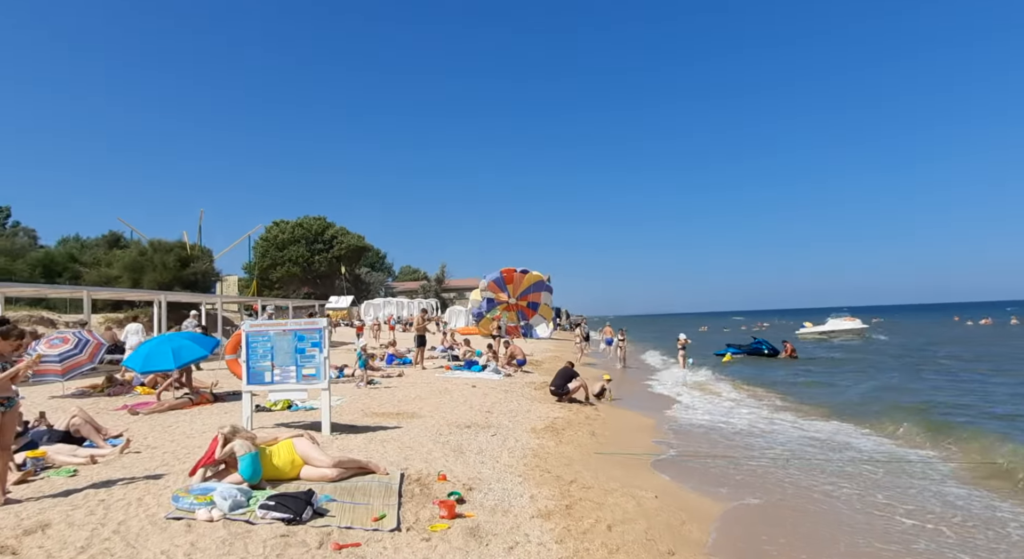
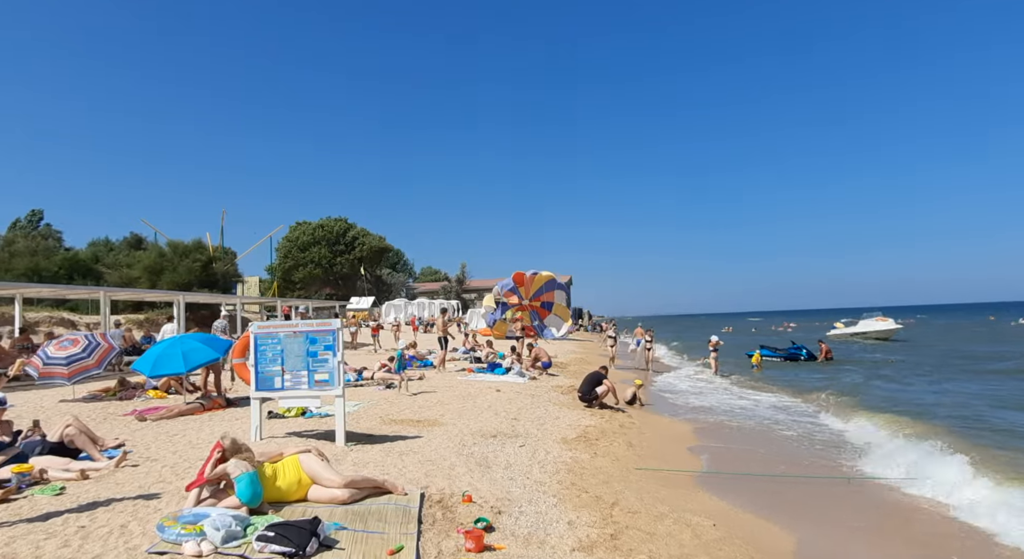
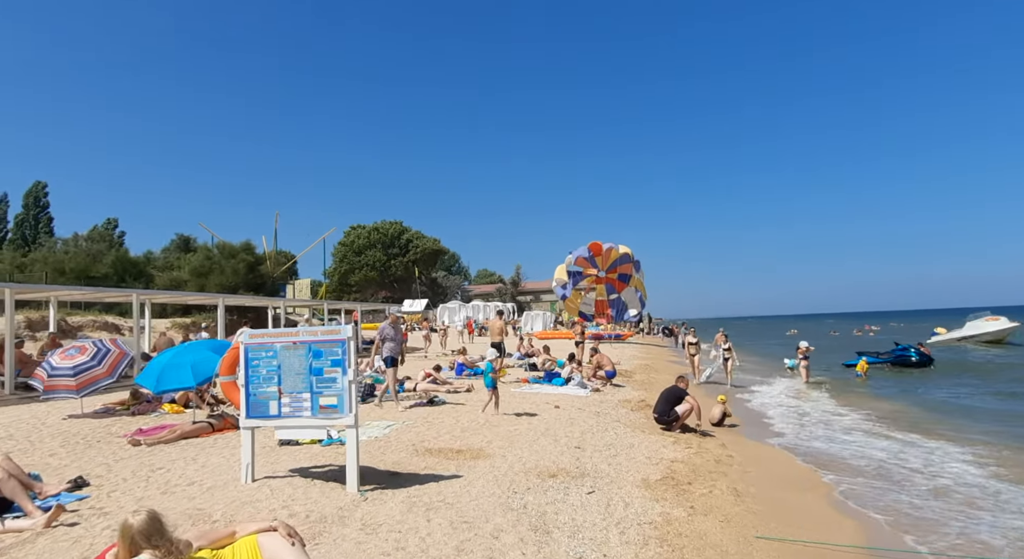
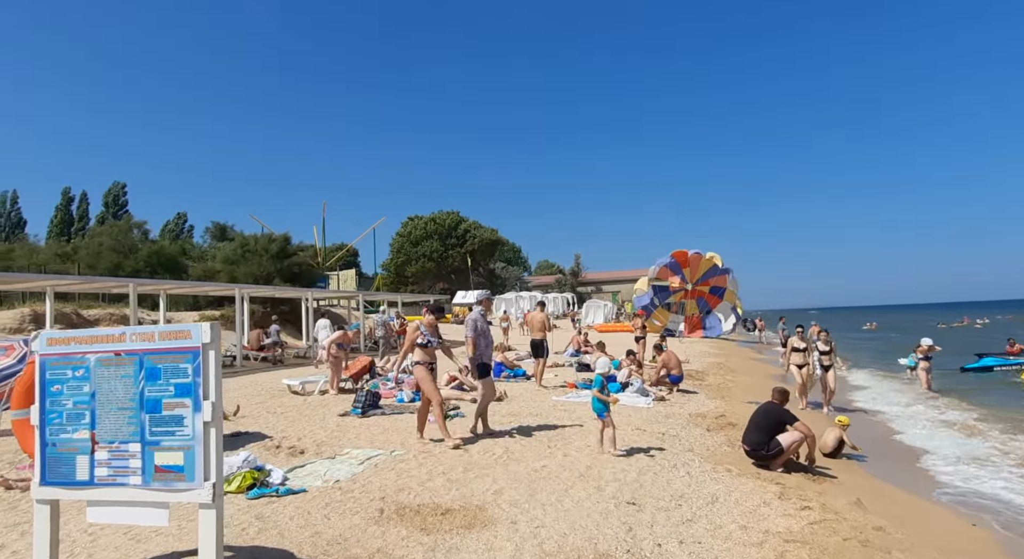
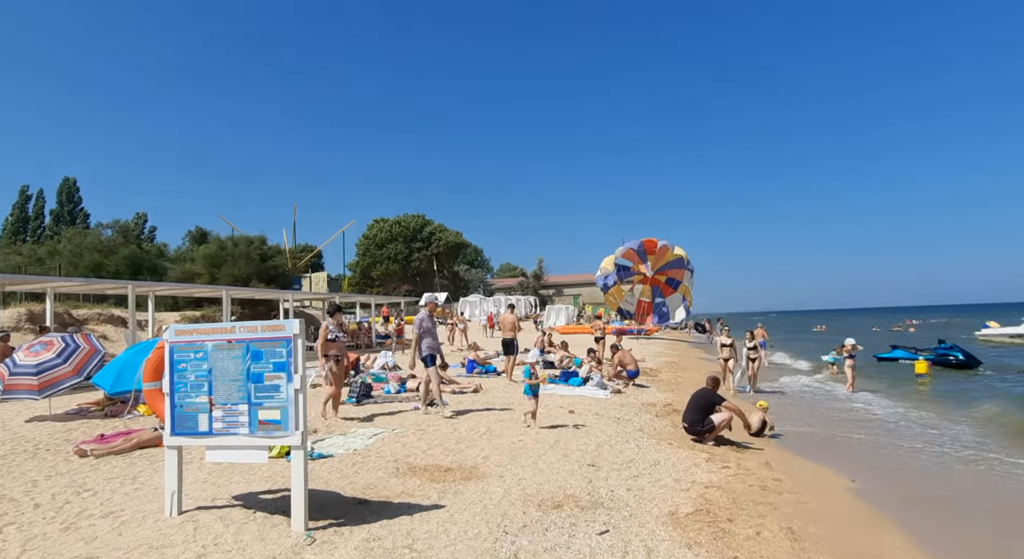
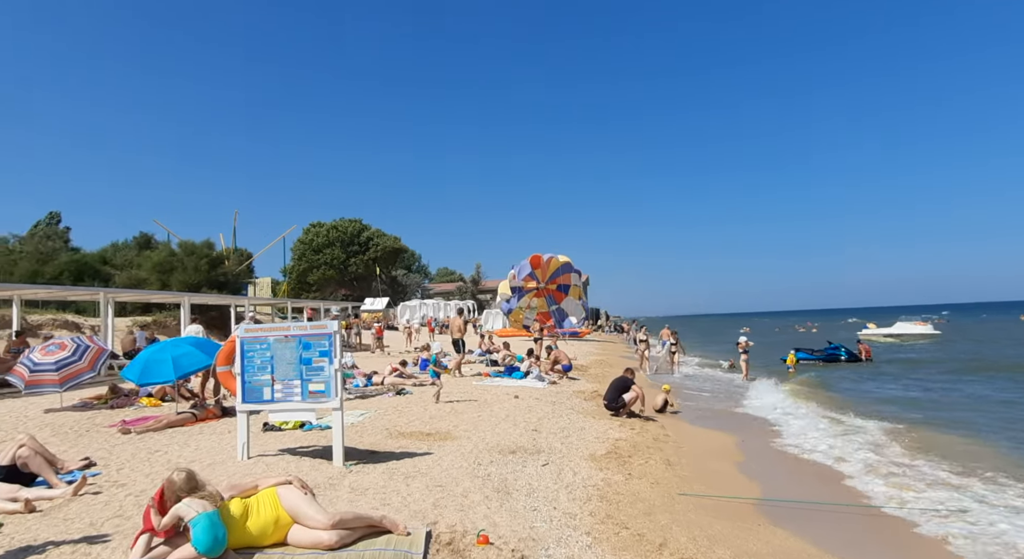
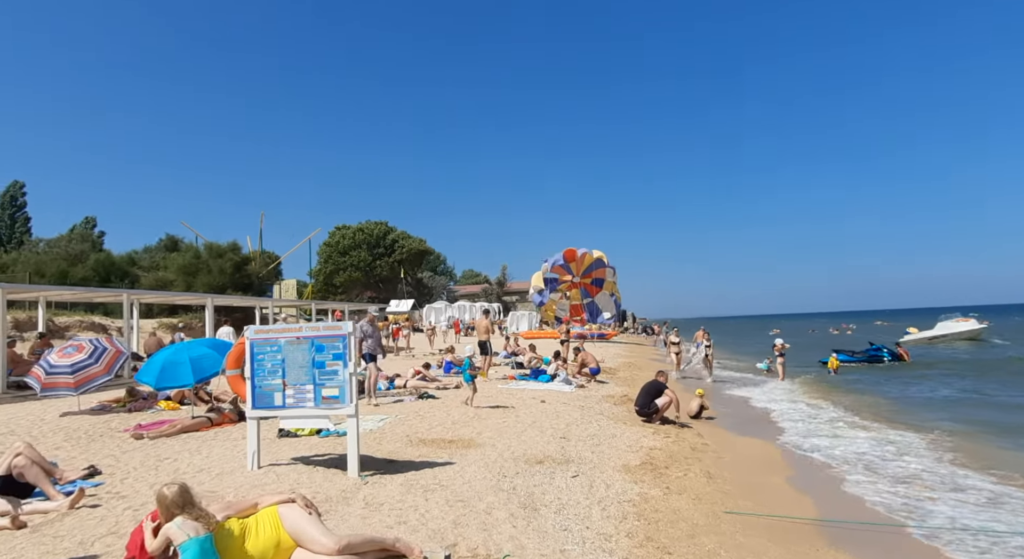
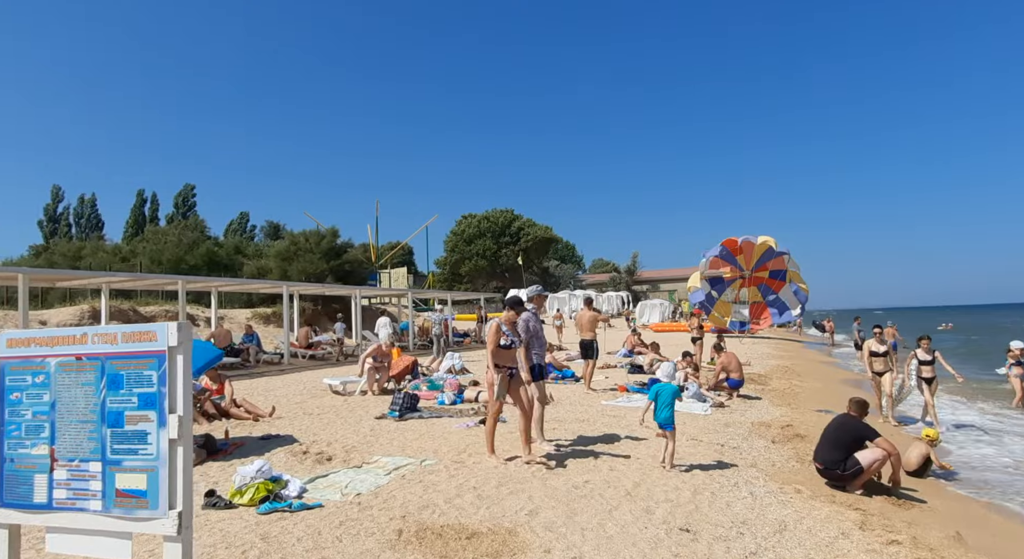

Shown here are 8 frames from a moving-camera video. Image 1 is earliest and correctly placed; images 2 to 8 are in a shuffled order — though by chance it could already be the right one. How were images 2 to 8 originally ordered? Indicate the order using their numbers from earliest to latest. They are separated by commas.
2, 6, 7, 3, 5, 4, 8
